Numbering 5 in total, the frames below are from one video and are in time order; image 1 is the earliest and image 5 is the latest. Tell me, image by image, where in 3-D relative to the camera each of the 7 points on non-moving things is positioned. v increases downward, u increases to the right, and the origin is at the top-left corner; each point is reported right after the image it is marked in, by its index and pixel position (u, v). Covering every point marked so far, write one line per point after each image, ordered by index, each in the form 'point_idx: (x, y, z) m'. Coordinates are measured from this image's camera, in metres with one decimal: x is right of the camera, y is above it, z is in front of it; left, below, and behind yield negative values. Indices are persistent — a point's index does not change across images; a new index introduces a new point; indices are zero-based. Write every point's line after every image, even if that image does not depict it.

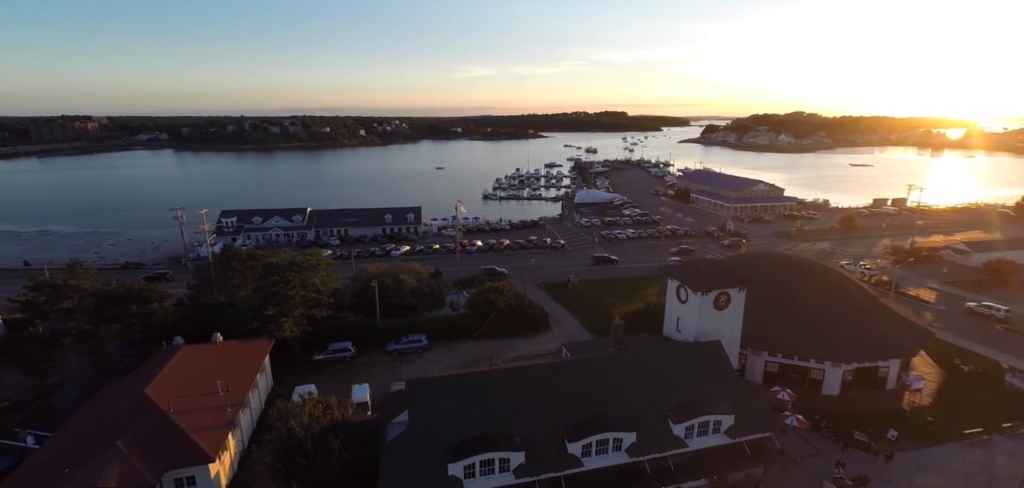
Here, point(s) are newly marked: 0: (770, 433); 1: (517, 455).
0: (+10.6, -7.7, +19.3) m
1: (+0.2, -7.5, +16.8) m
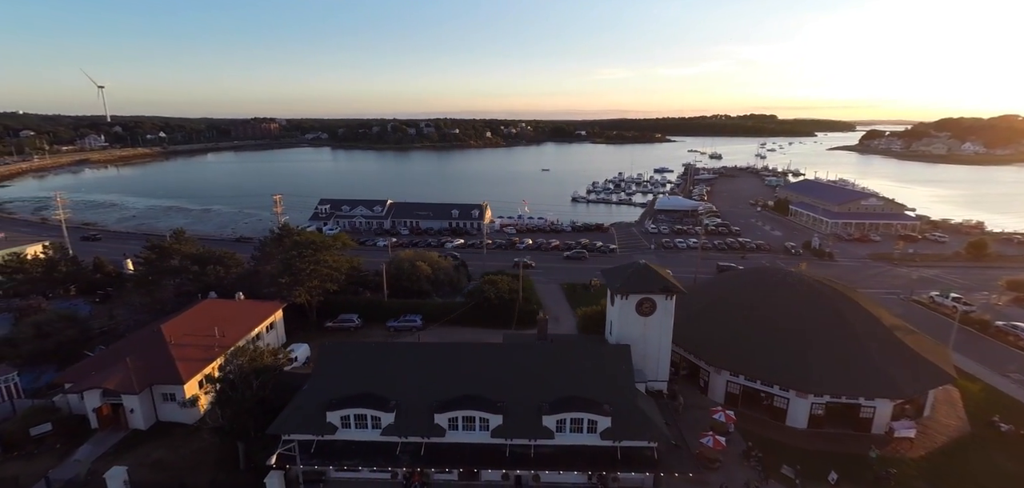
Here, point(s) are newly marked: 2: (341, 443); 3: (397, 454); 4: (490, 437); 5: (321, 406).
0: (+5.6, -7.9, +18.7) m
1: (-5.1, -6.9, +19.0) m
2: (-6.9, -8.1, +19.1) m
3: (-4.6, -8.3, +18.7) m
4: (-0.9, -7.8, +19.0) m
5: (-8.0, -6.8, +19.6) m
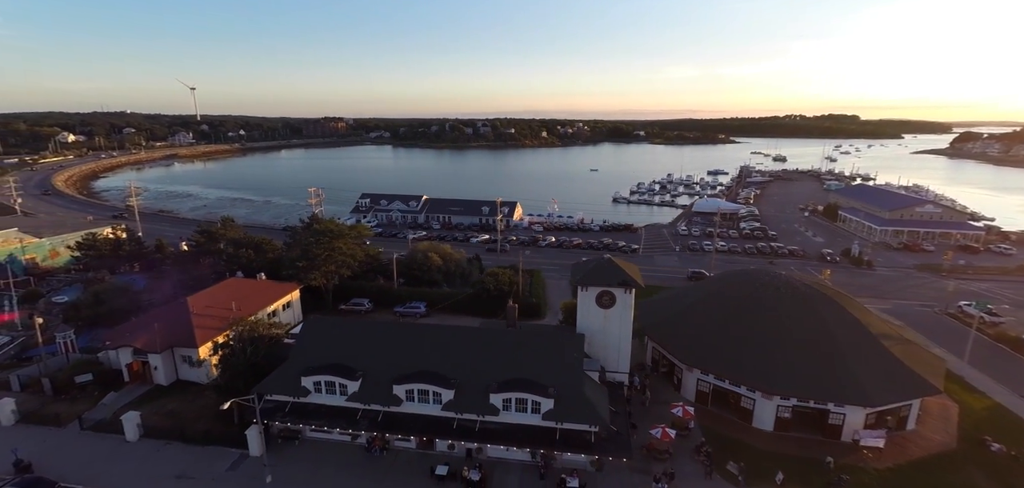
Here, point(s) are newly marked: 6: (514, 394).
0: (+3.3, -7.6, +19.6) m
1: (-7.2, -6.2, +21.1) m
2: (-9.1, -7.4, +21.5) m
3: (-6.8, -7.7, +20.7) m
4: (-3.1, -7.3, +20.6) m
5: (-10.0, -6.0, +22.0) m
6: (+0.1, -6.4, +20.0) m
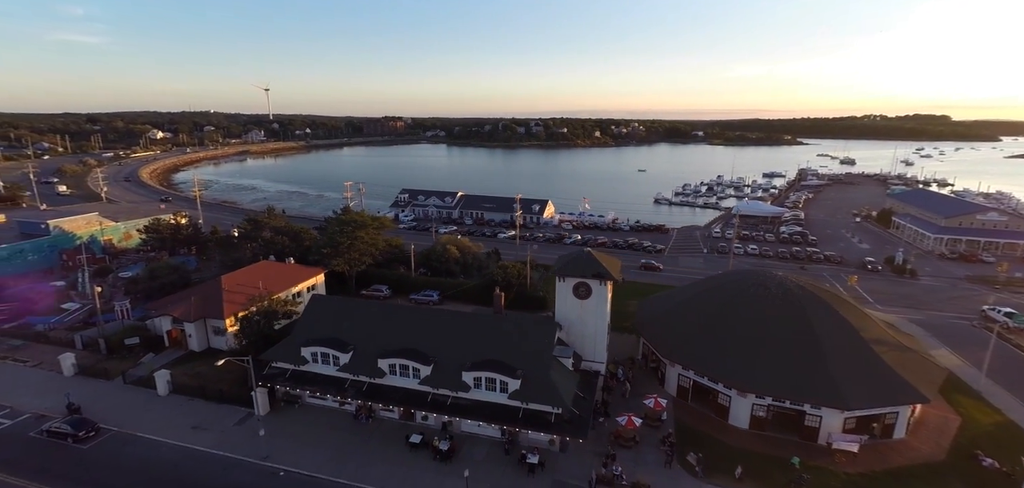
0: (+1.8, -7.3, +20.7) m
1: (-8.4, -5.5, +23.4) m
2: (-10.3, -6.6, +24.0) m
3: (-8.1, -7.0, +23.0) m
4: (-4.4, -6.7, +22.4) m
5: (-11.1, -5.2, +24.6) m
6: (-1.3, -5.9, +21.5) m
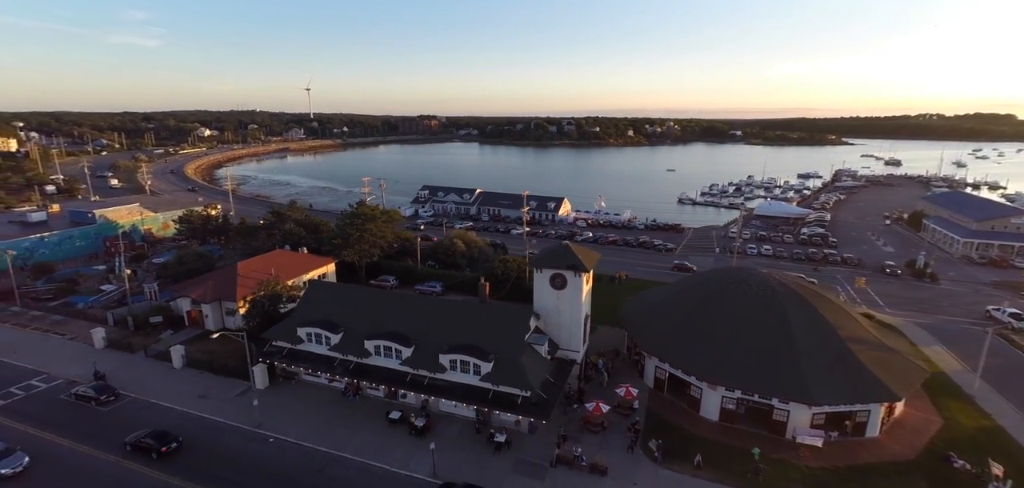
0: (+0.4, -6.9, +21.8) m
1: (-9.6, -4.9, +25.2) m
2: (-11.4, -6.0, +25.9) m
3: (-9.3, -6.4, +24.8) m
4: (-5.7, -6.2, +24.0) m
5: (-12.1, -4.6, +26.6) m
6: (-2.6, -5.4, +22.8) m
